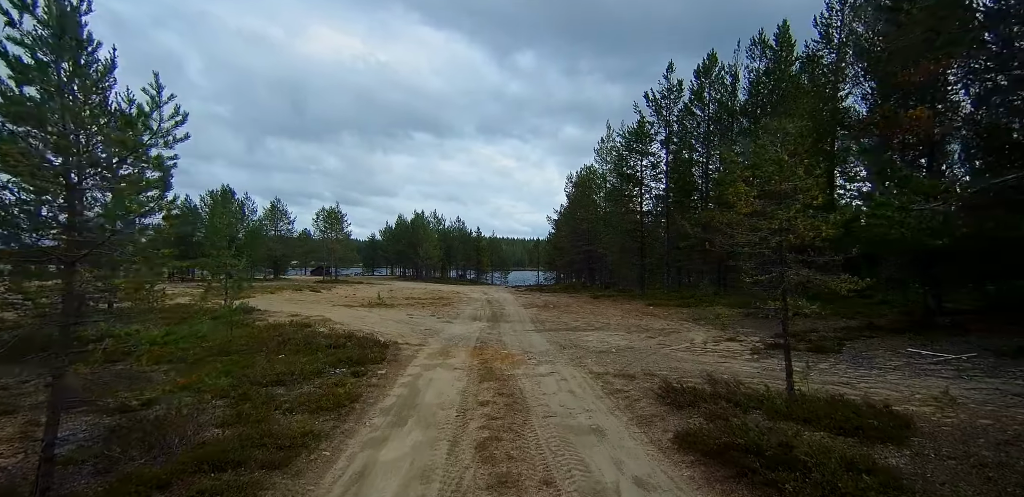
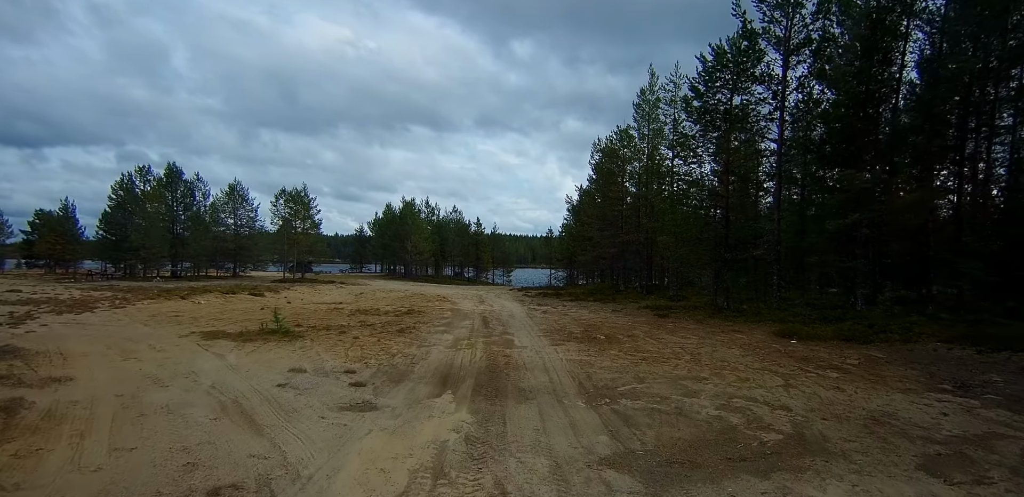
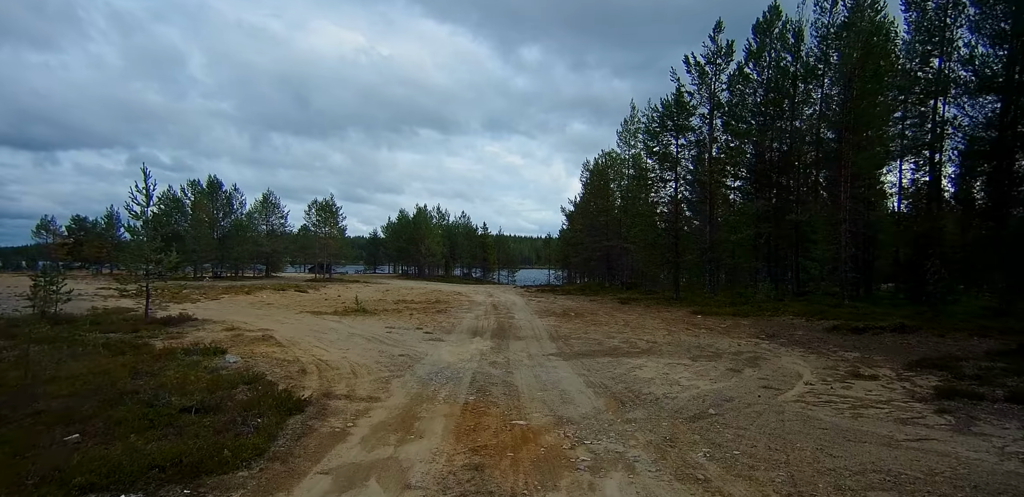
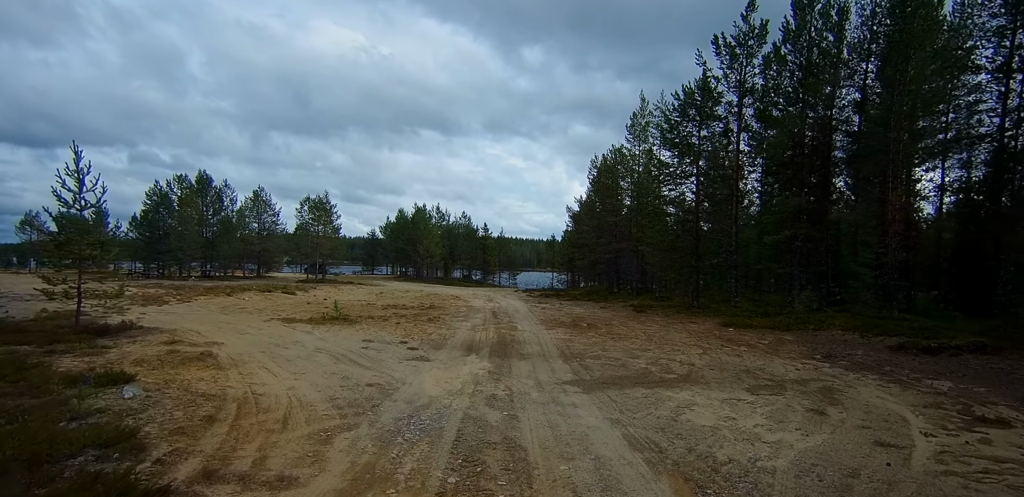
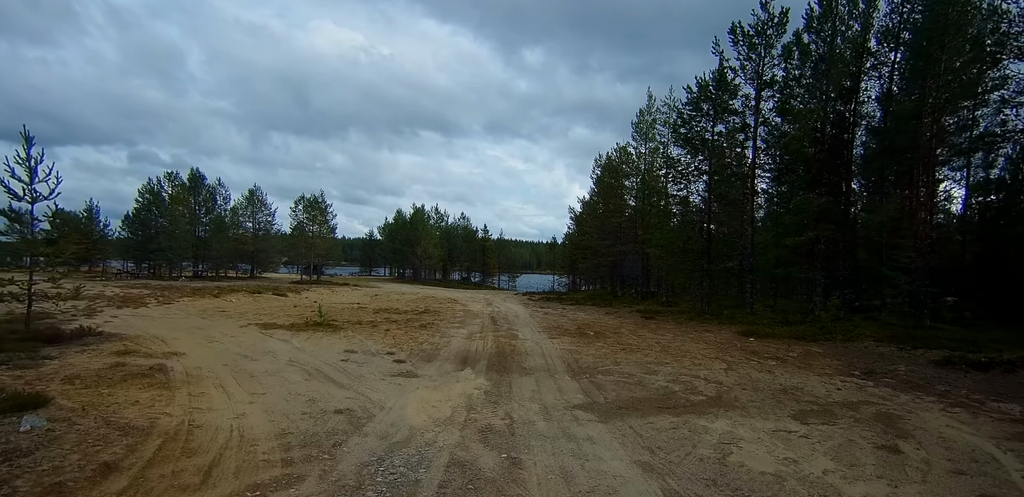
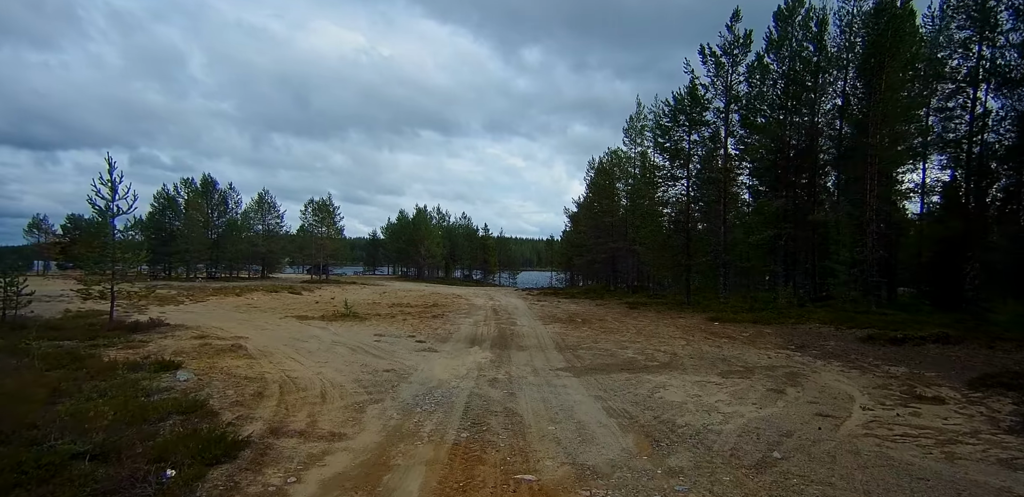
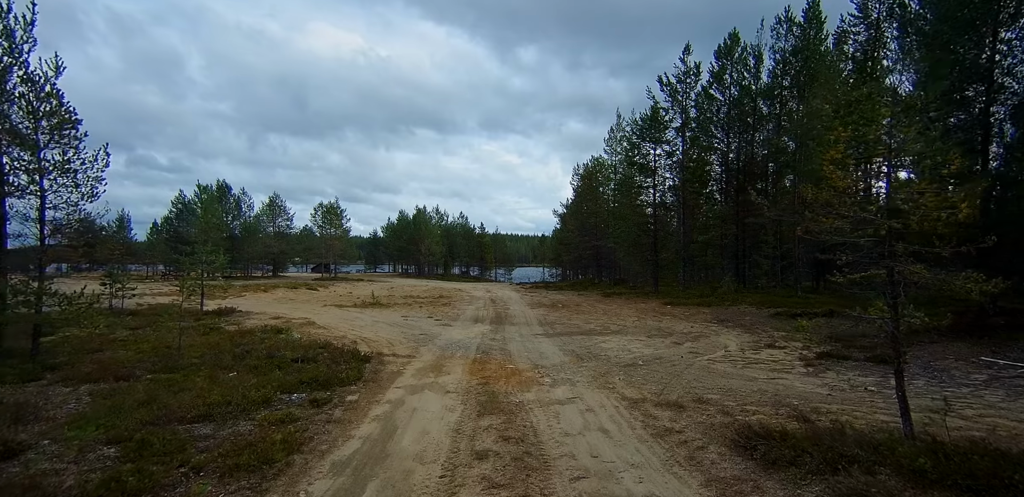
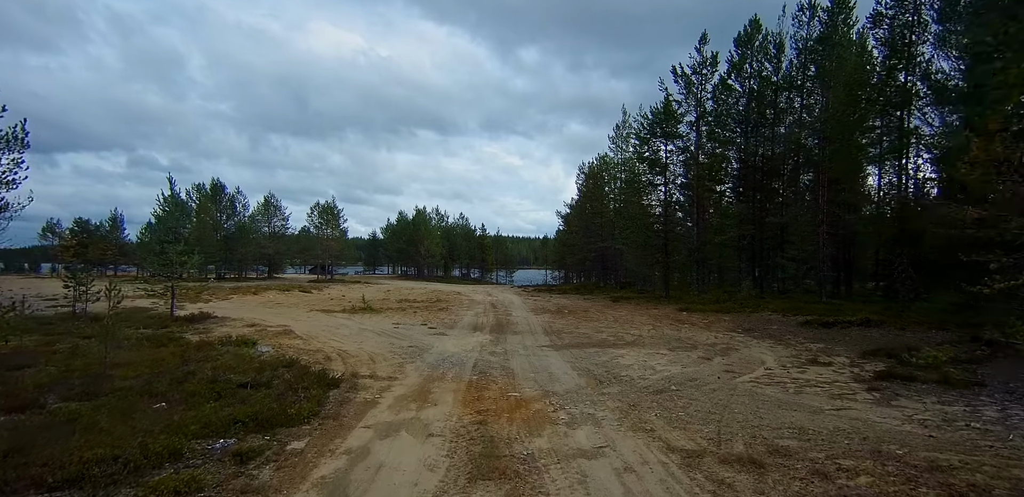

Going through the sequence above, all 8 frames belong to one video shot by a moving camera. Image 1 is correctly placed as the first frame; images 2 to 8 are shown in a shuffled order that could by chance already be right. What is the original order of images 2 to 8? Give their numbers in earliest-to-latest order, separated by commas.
7, 8, 3, 6, 4, 5, 2
